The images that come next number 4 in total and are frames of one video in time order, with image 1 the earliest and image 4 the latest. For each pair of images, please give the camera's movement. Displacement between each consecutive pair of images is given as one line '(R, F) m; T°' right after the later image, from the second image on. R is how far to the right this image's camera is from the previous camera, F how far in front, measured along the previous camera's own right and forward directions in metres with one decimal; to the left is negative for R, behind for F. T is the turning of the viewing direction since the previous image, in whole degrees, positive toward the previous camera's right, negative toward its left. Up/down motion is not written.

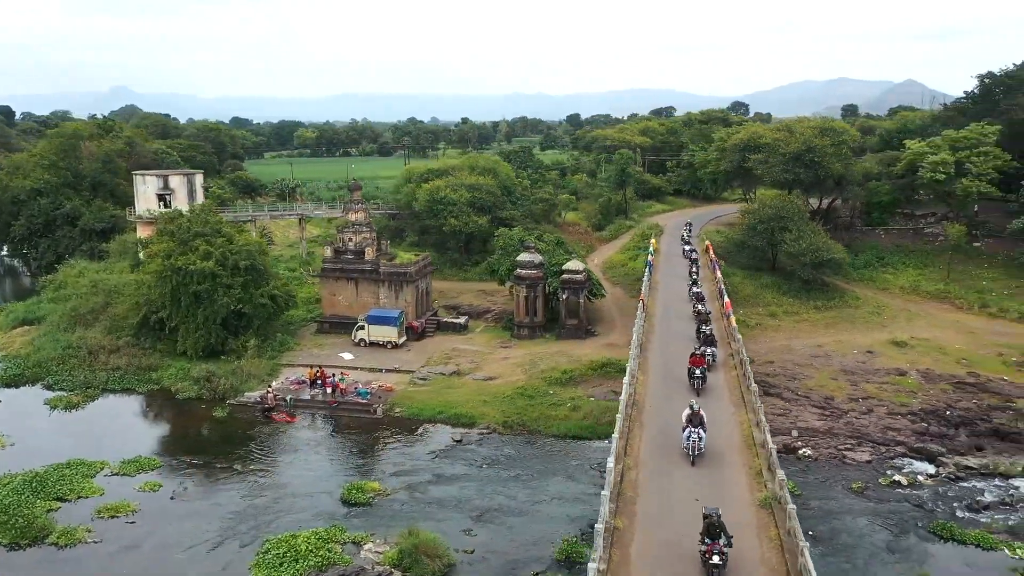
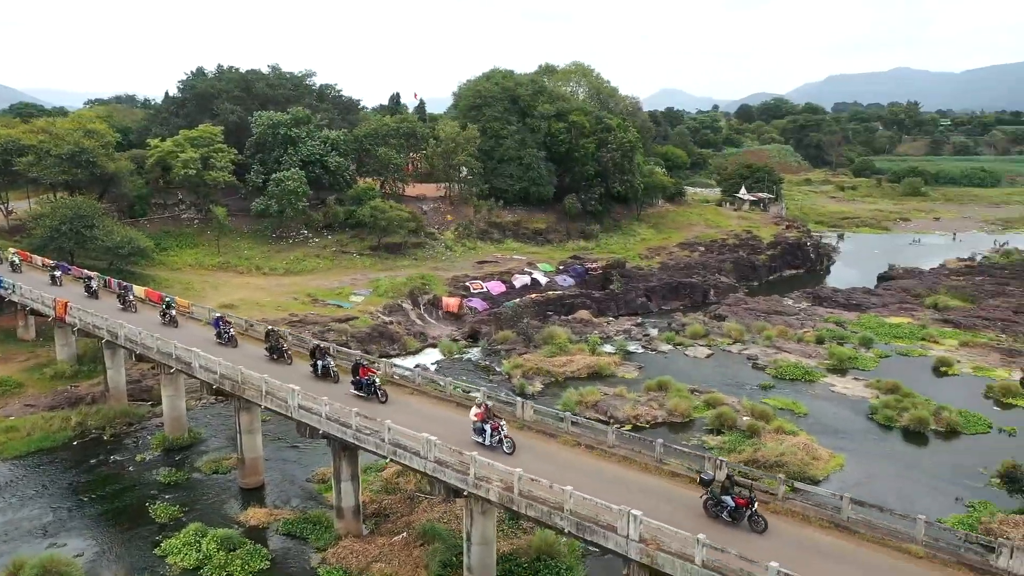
(-12.2, -0.8) m; +57°
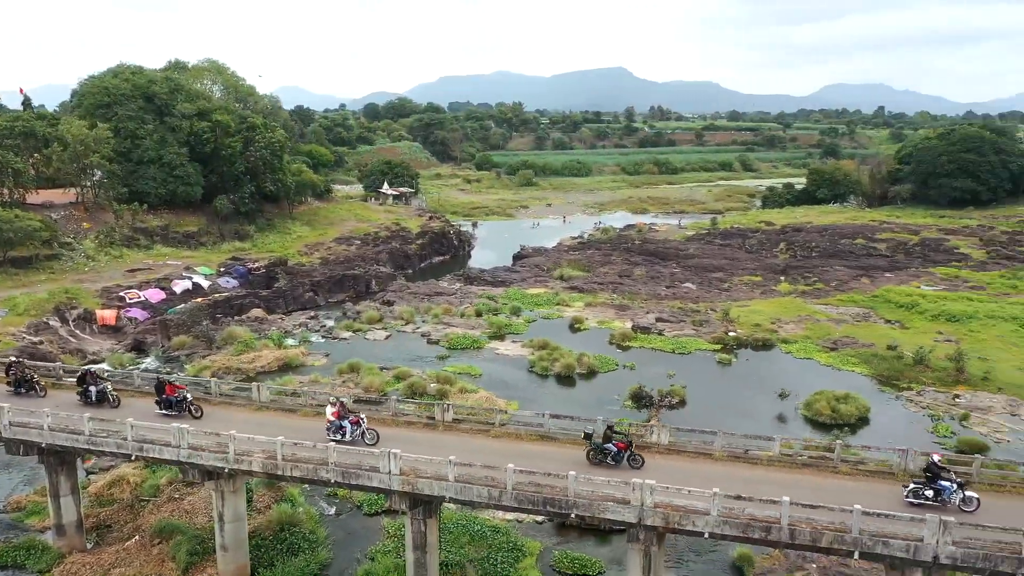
(-2.5, -2.3) m; +25°
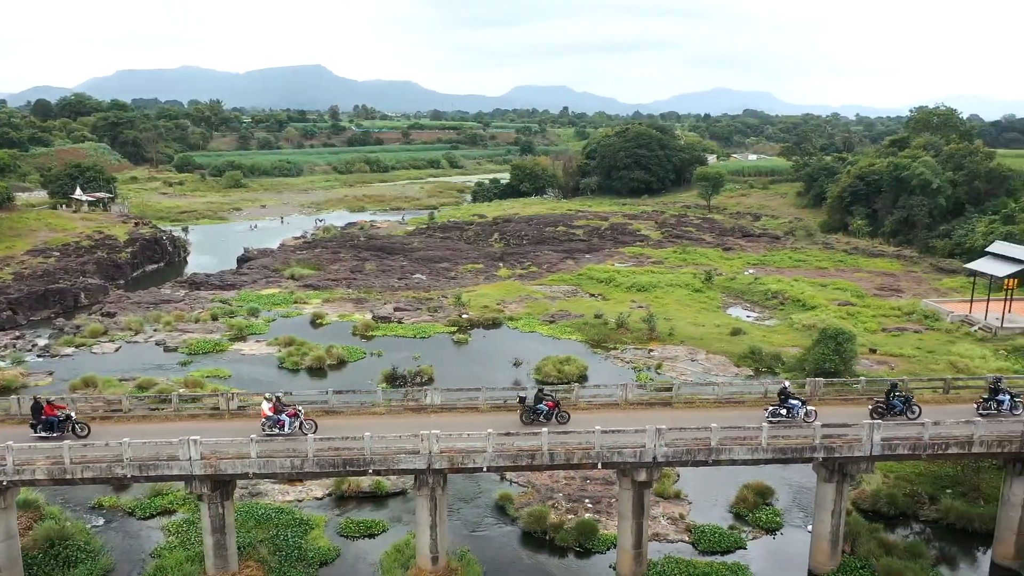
(-1.7, -2.3) m; +20°
